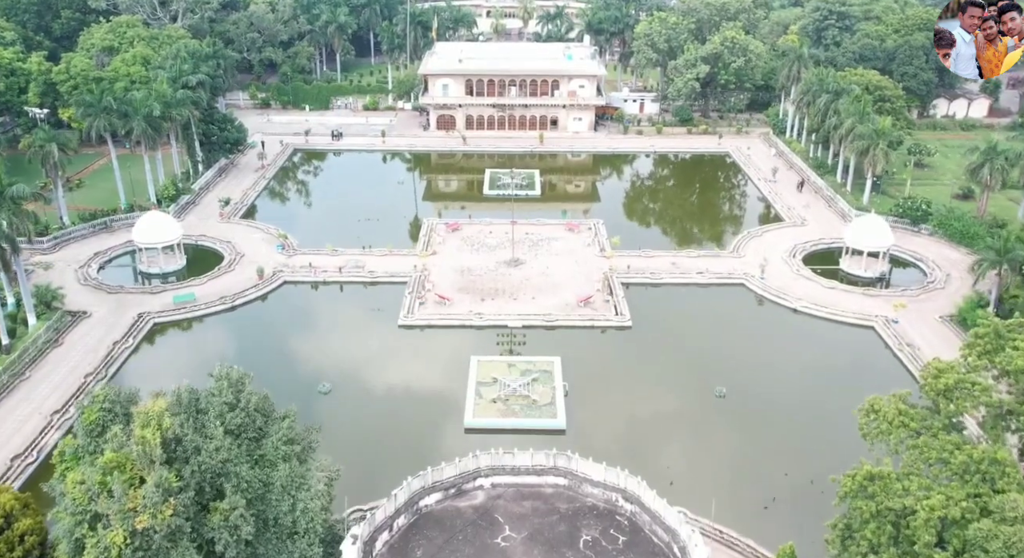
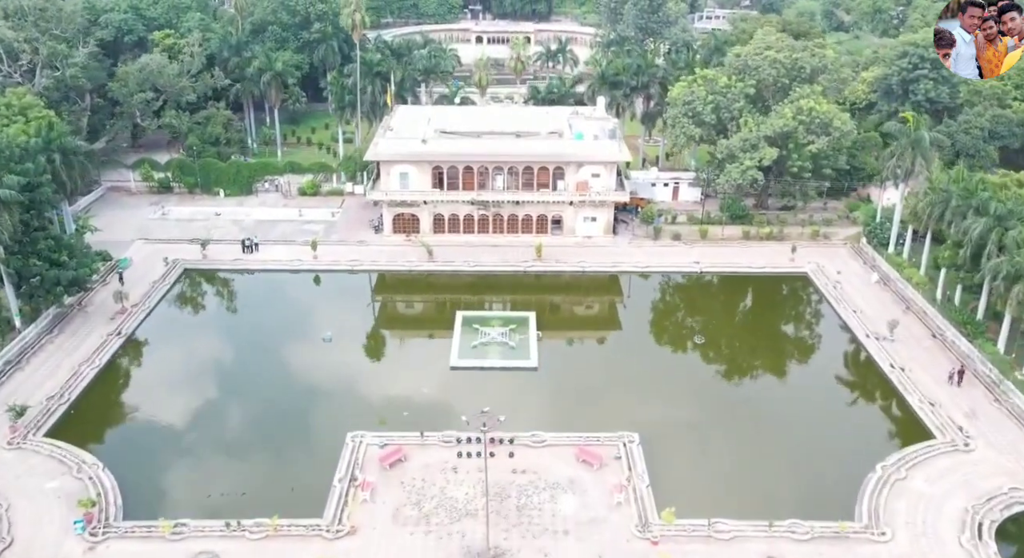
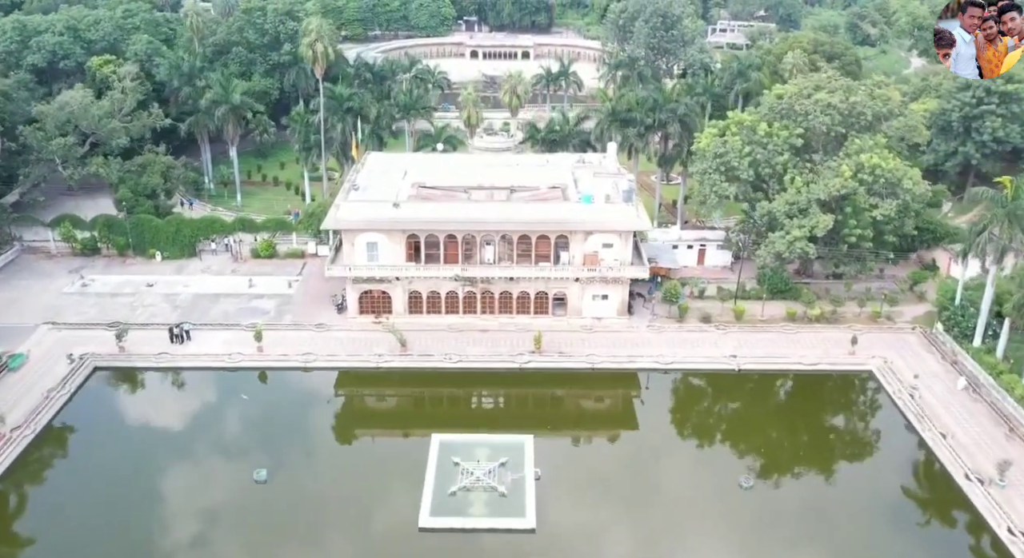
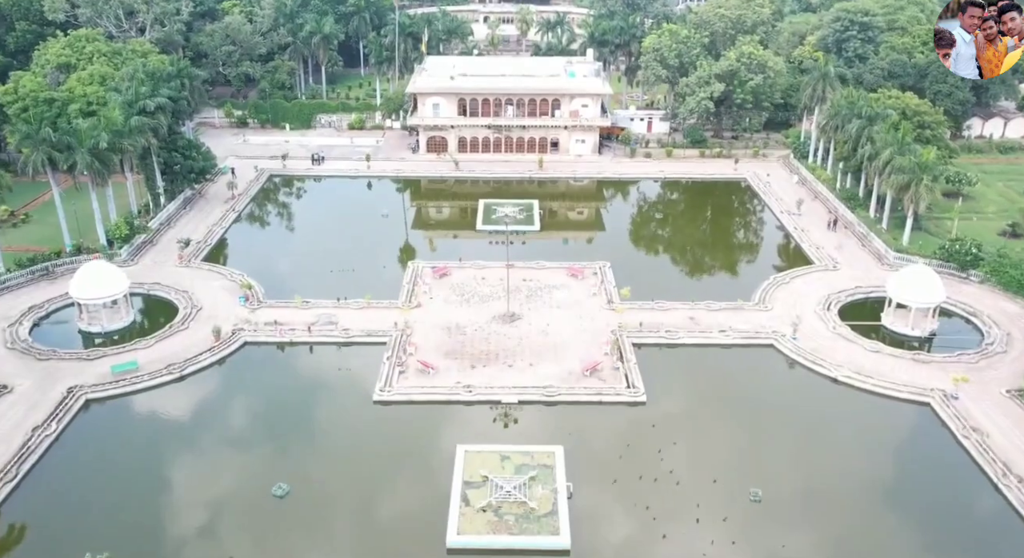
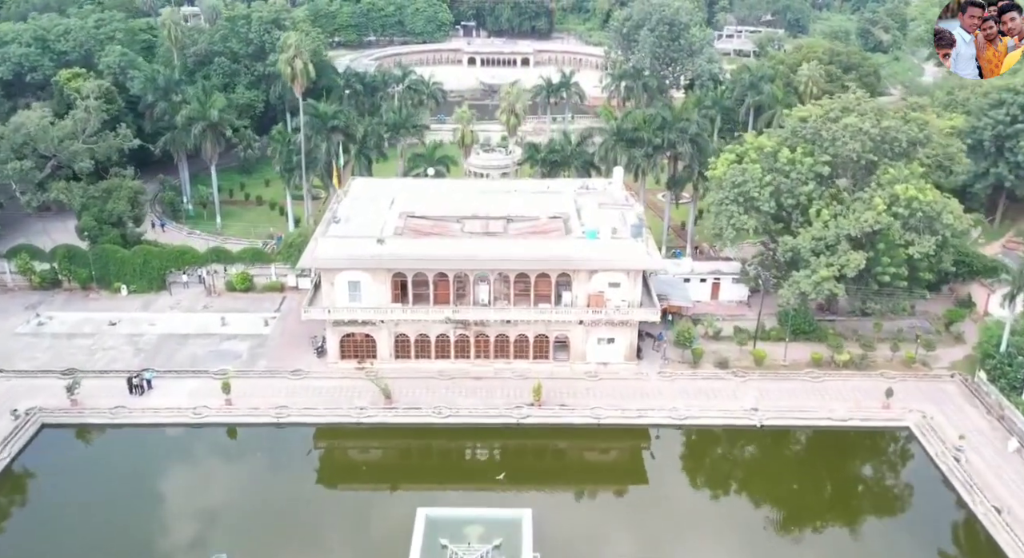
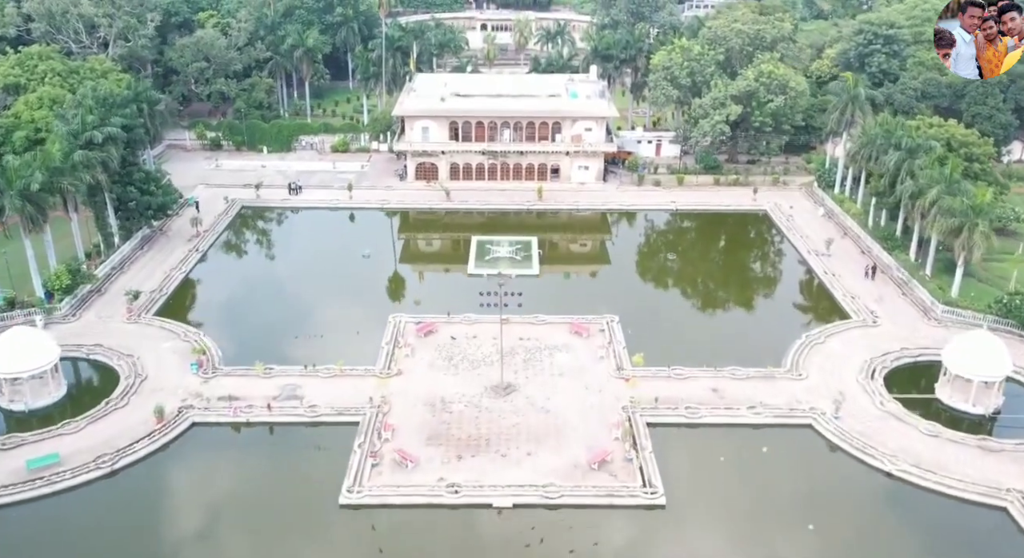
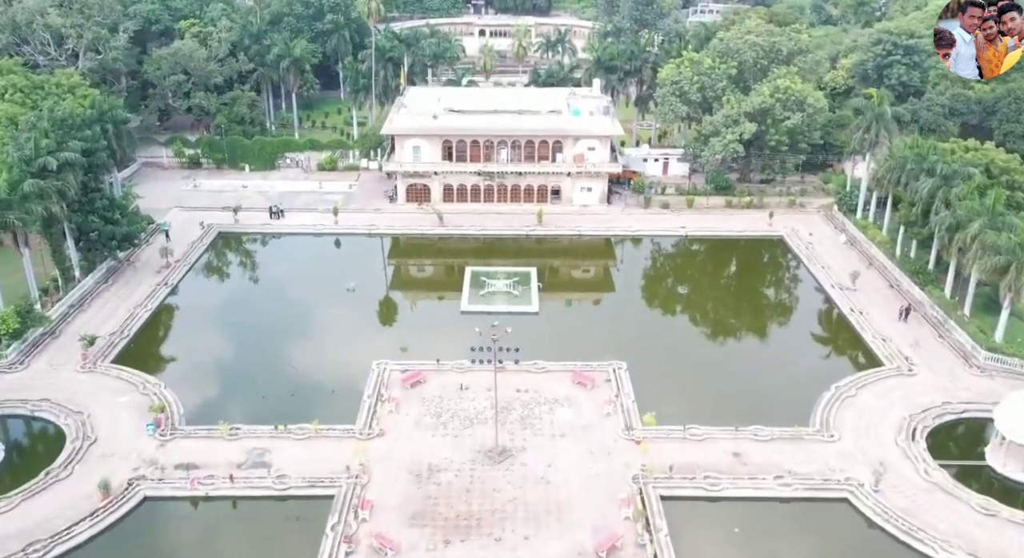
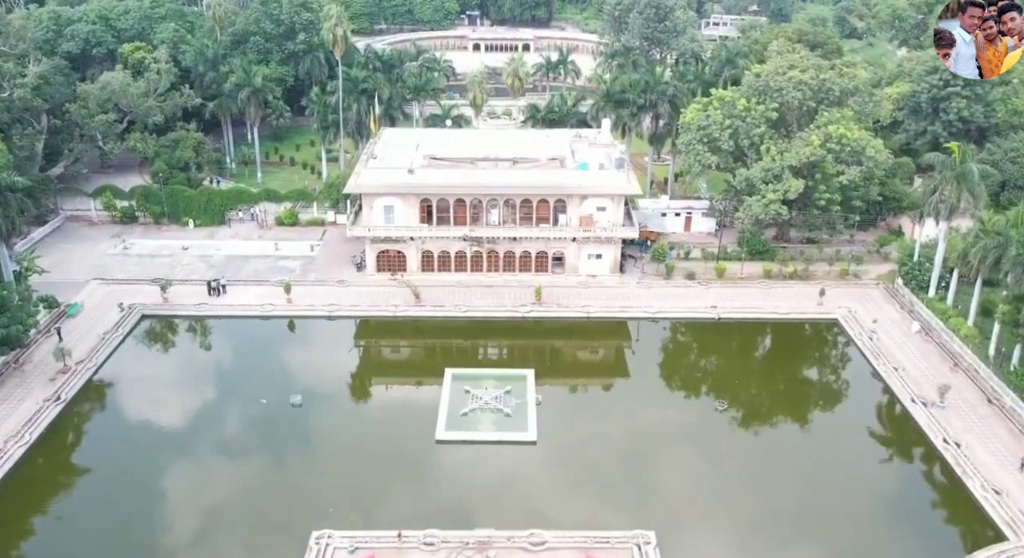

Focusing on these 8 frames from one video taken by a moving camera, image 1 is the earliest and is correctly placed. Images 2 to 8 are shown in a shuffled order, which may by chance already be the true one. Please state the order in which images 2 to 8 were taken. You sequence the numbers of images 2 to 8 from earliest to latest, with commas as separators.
4, 6, 7, 2, 8, 3, 5
